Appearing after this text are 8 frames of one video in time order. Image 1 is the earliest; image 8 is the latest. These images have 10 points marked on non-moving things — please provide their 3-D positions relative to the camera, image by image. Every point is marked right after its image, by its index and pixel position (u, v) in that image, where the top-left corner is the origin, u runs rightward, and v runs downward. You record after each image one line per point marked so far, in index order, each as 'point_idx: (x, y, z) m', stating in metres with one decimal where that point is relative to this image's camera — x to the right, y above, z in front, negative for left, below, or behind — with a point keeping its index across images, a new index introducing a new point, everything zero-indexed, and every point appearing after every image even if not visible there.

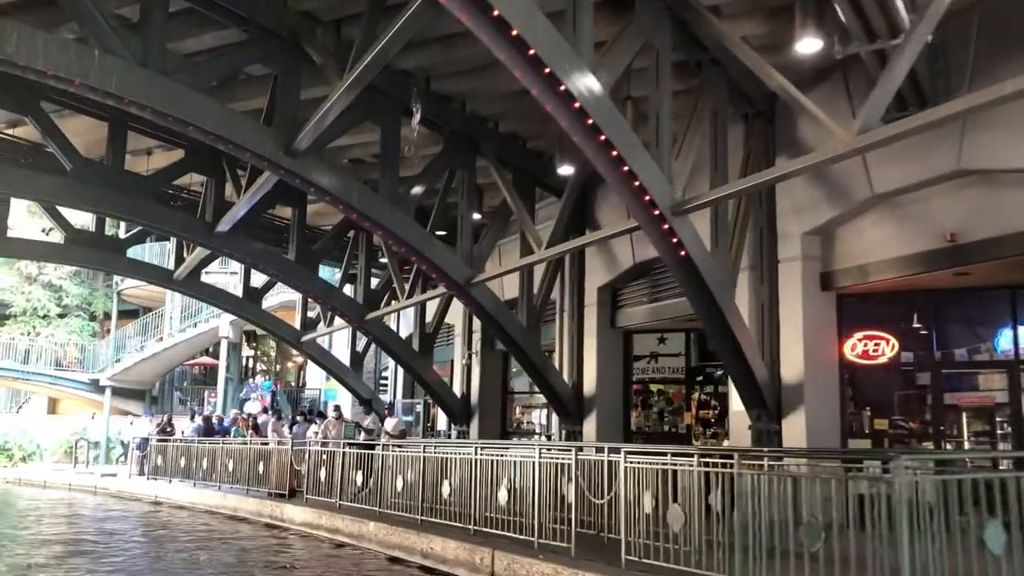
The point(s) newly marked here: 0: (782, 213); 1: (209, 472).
0: (+3.5, +1.0, +12.1) m
1: (-6.0, -3.7, +18.6) m
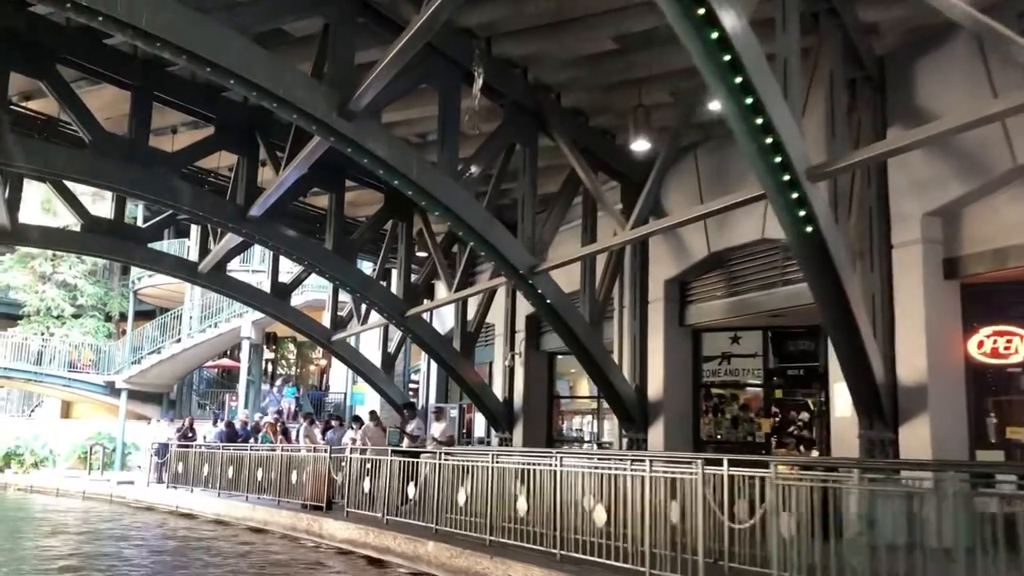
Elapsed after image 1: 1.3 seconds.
0: (+4.4, +1.1, +10.6) m
1: (-5.1, -3.6, +17.2) m
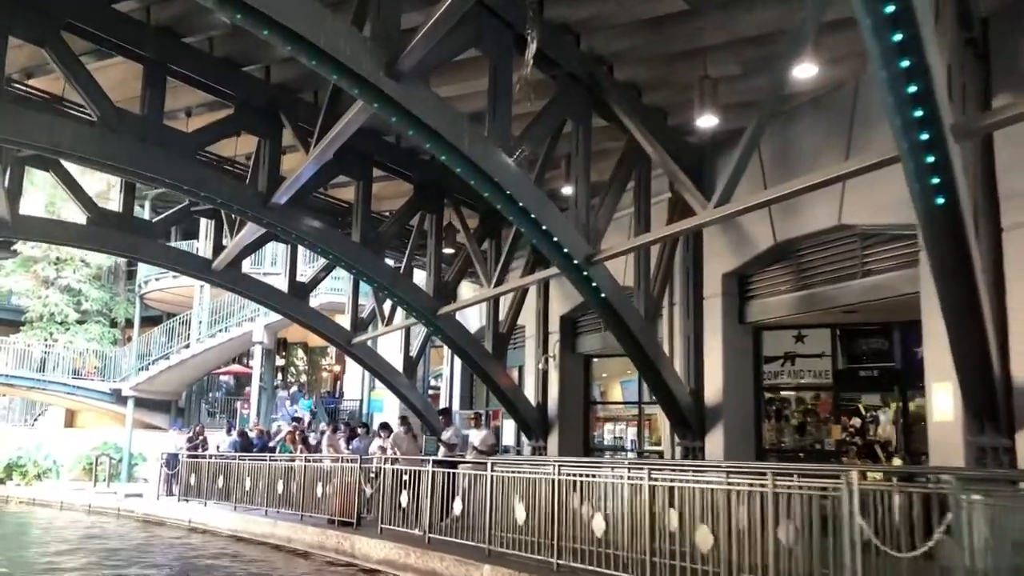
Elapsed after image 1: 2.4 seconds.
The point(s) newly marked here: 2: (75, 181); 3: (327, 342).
0: (+5.0, +1.2, +9.4) m
1: (-4.4, -3.5, +16.0) m
2: (-6.7, +1.6, +14.2) m
3: (-3.8, -1.1, +19.4) m
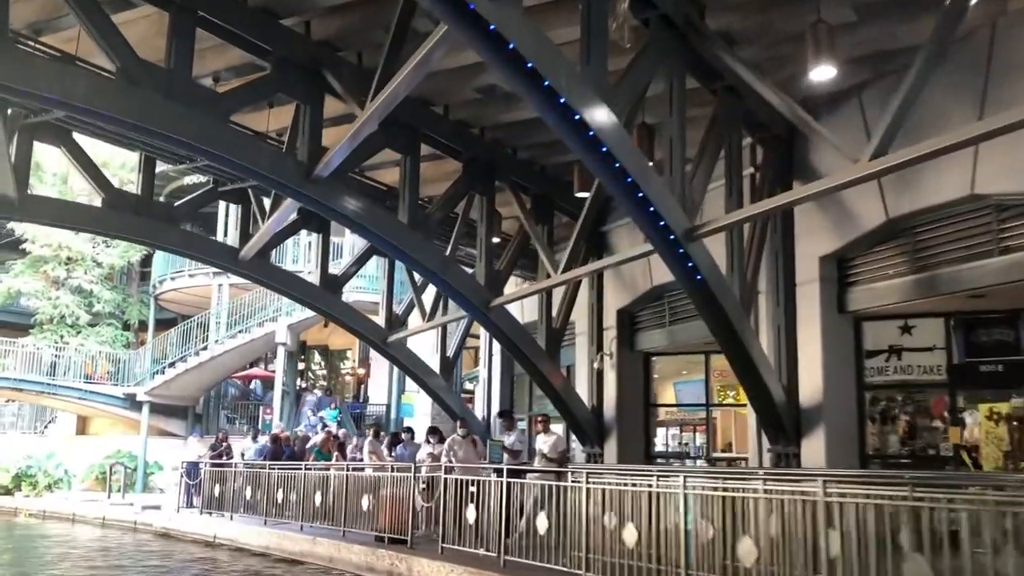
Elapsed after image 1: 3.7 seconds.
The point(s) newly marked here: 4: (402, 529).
0: (+5.8, +1.5, +7.8) m
1: (-3.5, -3.4, +14.5) m
2: (-5.8, +1.8, +12.7) m
3: (-2.9, -1.0, +17.9) m
4: (-1.4, -3.0, +11.6) m
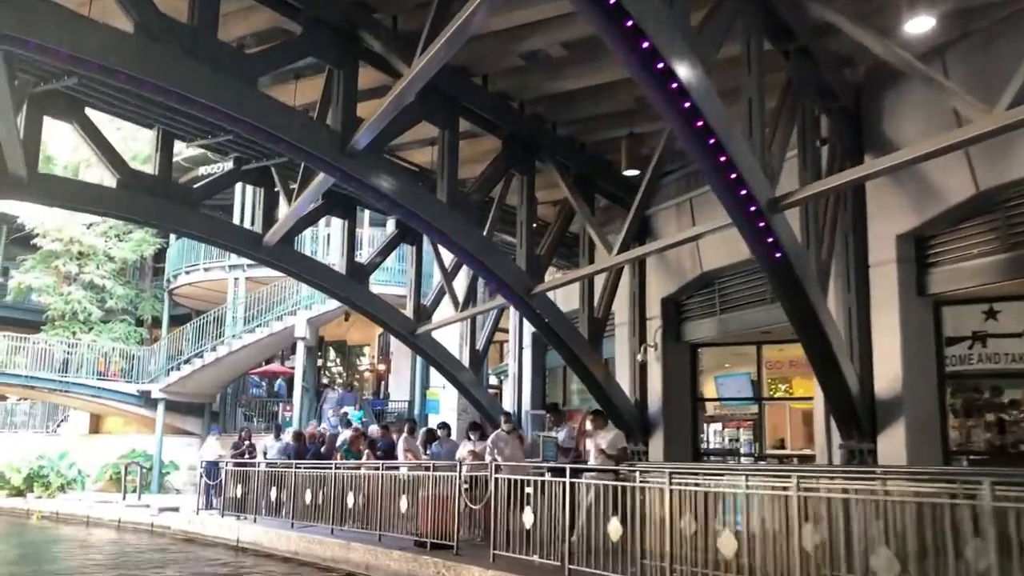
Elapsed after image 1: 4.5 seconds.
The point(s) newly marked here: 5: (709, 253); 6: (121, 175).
0: (+6.4, +1.7, +6.8) m
1: (-2.9, -3.2, +13.6) m
2: (-5.2, +1.9, +11.9) m
3: (-2.2, -0.8, +17.0) m
4: (-0.8, -2.8, +10.7) m
5: (+3.0, +0.5, +14.3) m
6: (-5.0, +1.4, +12.0) m
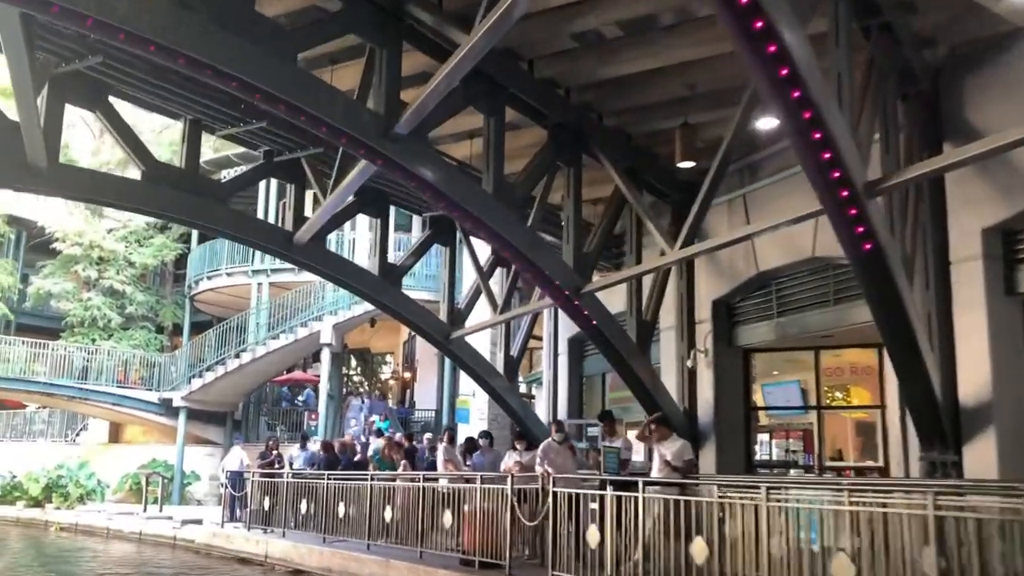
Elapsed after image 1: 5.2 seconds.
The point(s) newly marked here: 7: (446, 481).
0: (+6.9, +1.7, +6.0) m
1: (-2.3, -3.2, +12.8) m
2: (-4.6, +1.9, +11.2) m
3: (-1.6, -0.9, +16.3) m
4: (-0.2, -2.8, +9.9) m
5: (+3.7, +0.5, +13.4) m
6: (-4.5, +1.5, +11.3) m
7: (-0.8, -2.2, +10.9) m
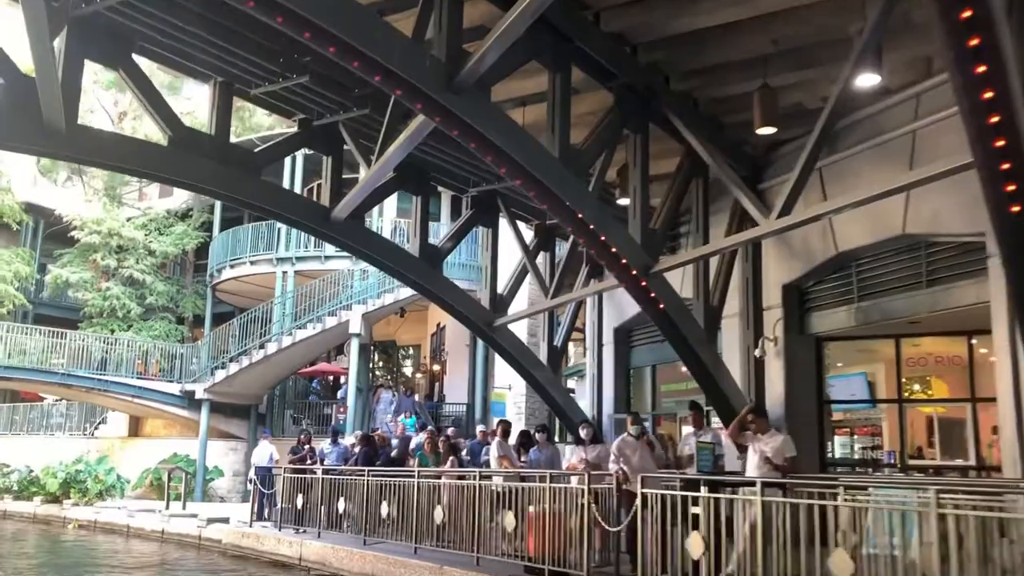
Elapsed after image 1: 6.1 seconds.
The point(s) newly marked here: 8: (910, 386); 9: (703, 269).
0: (+7.5, +2.0, +4.8) m
1: (-1.5, -3.0, +11.7) m
2: (-3.9, +2.2, +10.1) m
3: (-0.8, -0.6, +15.2) m
4: (+0.5, -2.5, +8.8) m
5: (+4.4, +0.8, +12.3) m
6: (-3.7, +1.7, +10.3) m
7: (-0.1, -2.0, +9.8) m
8: (+5.5, -1.3, +12.5) m
9: (+2.6, +0.3, +12.8) m
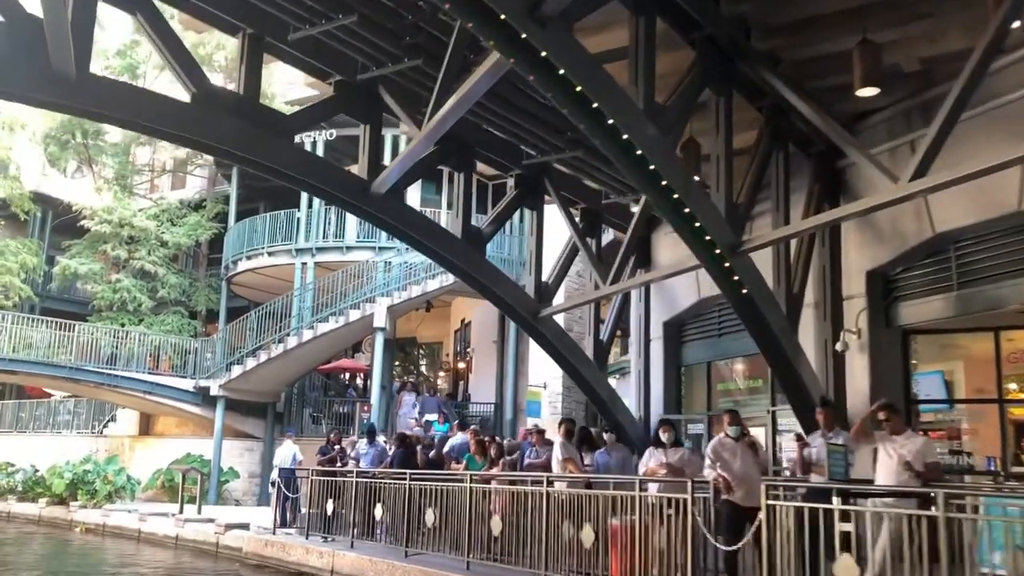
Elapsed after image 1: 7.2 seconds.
0: (+8.1, +2.1, +3.4) m
1: (-0.9, -2.8, +10.4) m
2: (-3.2, +2.4, +8.9) m
3: (-0.1, -0.4, +13.9) m
4: (+1.1, -2.3, +7.5) m
5: (+5.1, +0.9, +11.0) m
6: (-3.1, +1.9, +9.0) m
7: (+0.6, -1.8, +8.5) m
8: (+6.2, -1.1, +11.2) m
9: (+3.3, +0.4, +11.5) m
